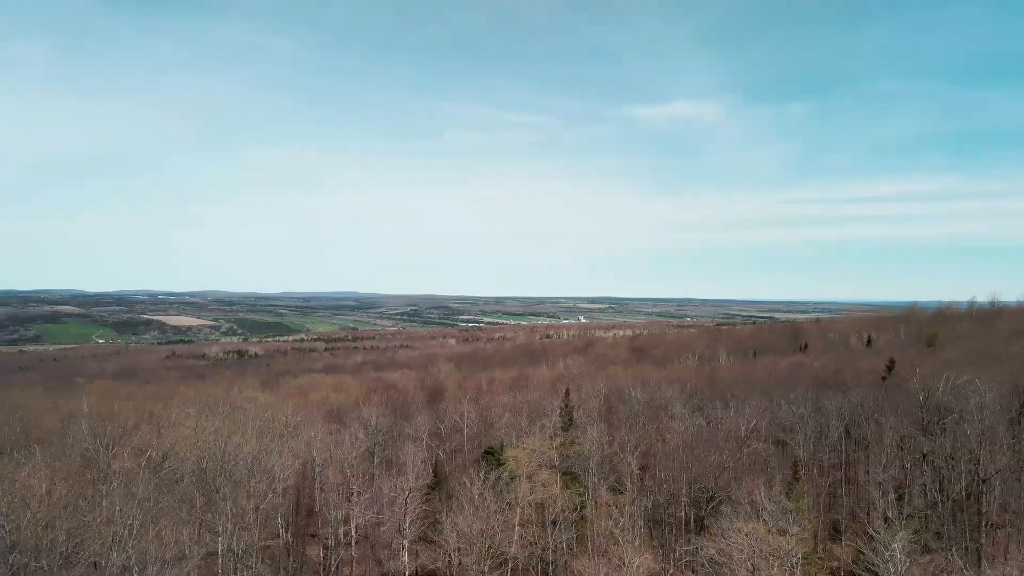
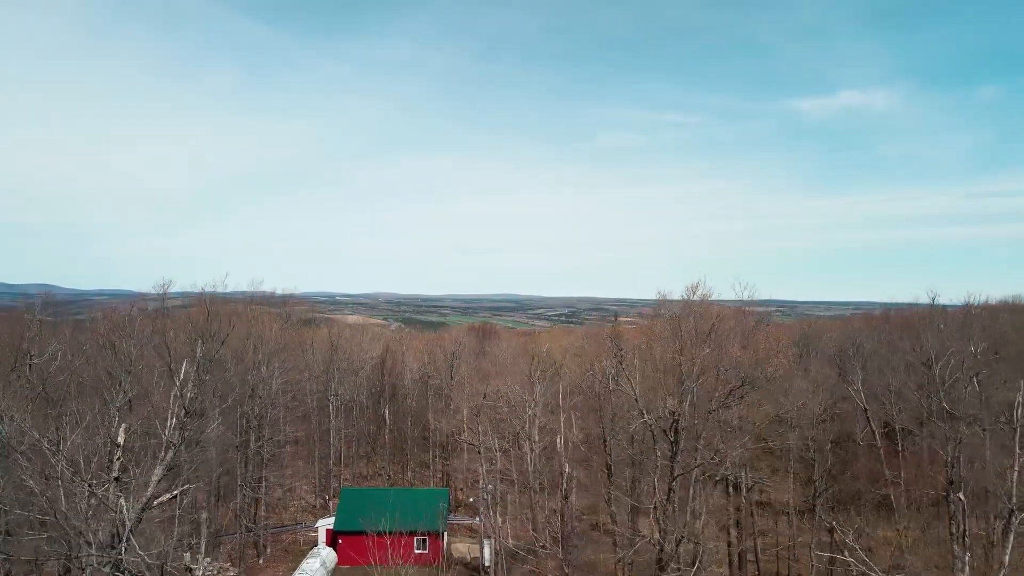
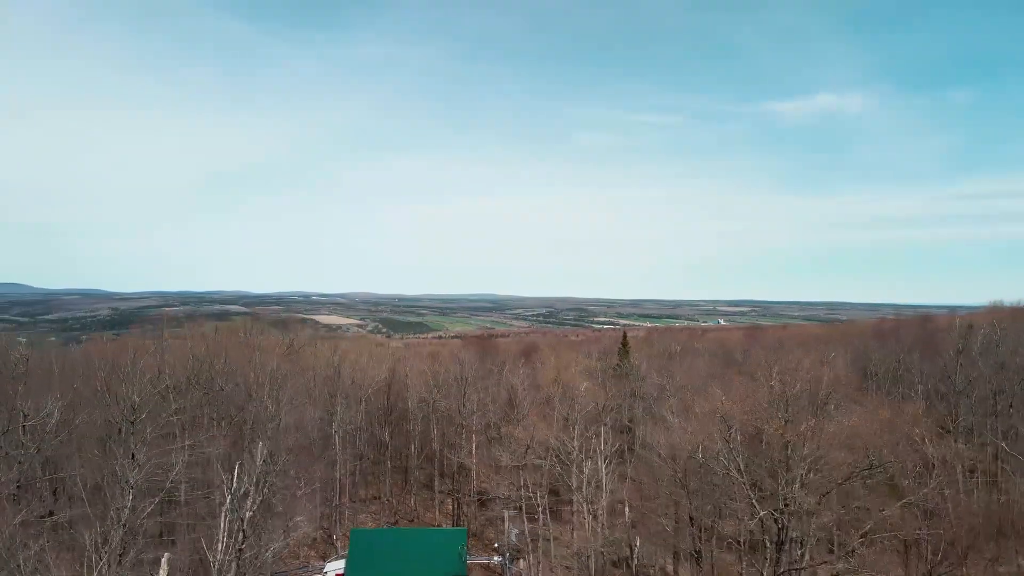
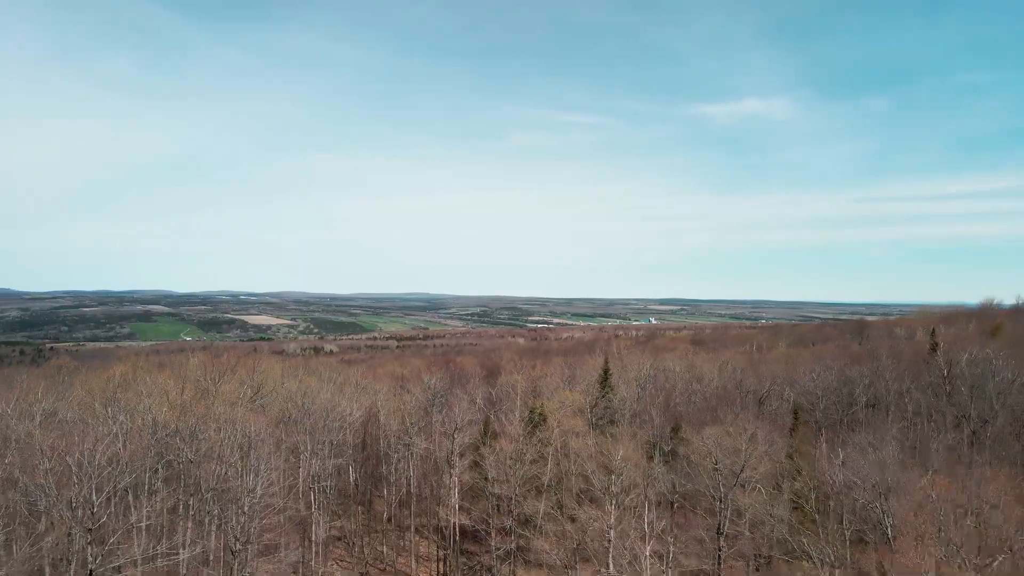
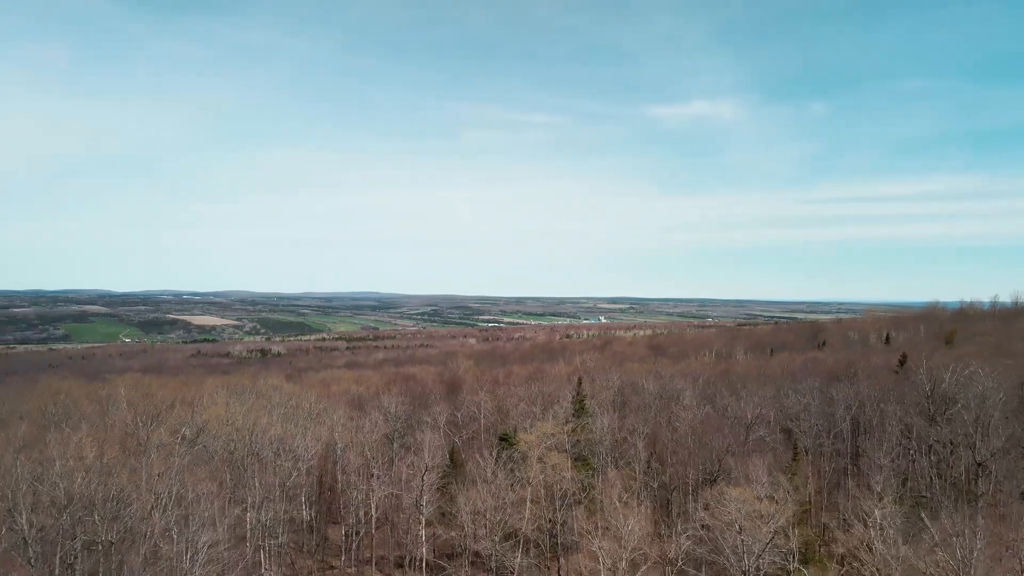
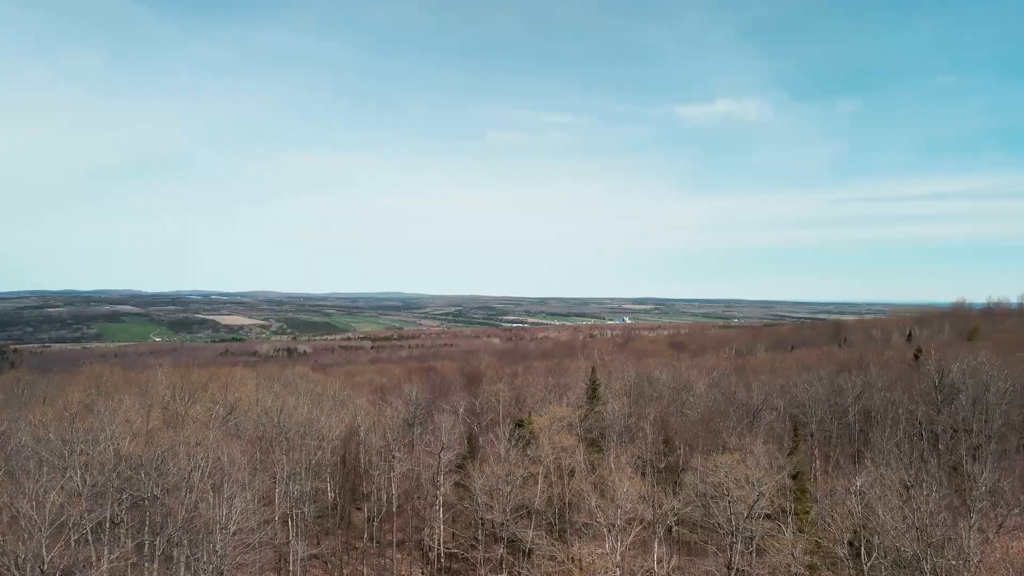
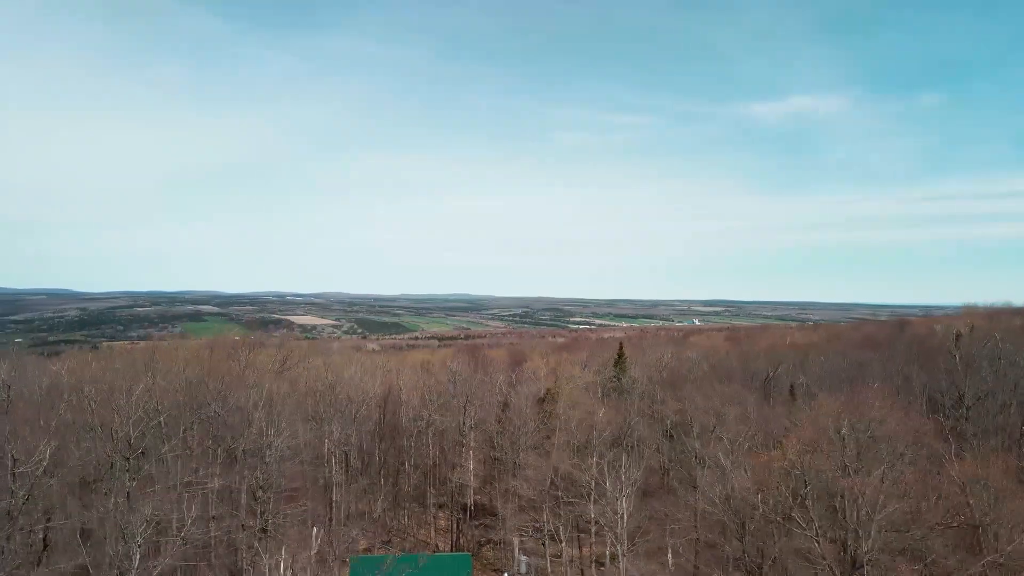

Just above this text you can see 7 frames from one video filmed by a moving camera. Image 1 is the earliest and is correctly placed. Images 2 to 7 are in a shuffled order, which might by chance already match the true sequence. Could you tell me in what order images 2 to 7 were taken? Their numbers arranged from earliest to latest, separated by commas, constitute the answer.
5, 6, 4, 7, 3, 2
